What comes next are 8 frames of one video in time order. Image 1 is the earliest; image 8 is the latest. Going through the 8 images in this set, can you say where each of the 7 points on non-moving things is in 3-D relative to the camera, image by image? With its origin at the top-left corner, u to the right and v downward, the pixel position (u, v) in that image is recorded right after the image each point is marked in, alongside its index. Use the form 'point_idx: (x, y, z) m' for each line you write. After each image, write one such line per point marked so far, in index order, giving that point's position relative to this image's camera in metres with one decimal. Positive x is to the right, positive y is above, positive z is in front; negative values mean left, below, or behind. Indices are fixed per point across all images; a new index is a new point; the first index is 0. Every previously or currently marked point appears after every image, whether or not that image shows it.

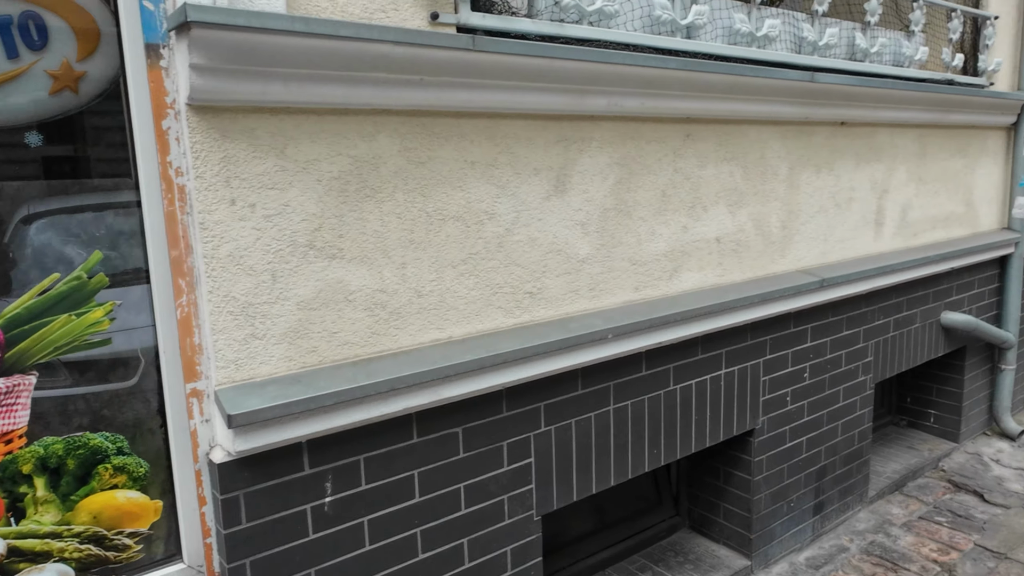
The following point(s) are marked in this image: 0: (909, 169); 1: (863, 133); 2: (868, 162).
0: (+1.7, +0.5, +2.9) m
1: (+1.3, +0.6, +2.6) m
2: (+1.4, +0.5, +2.7) m
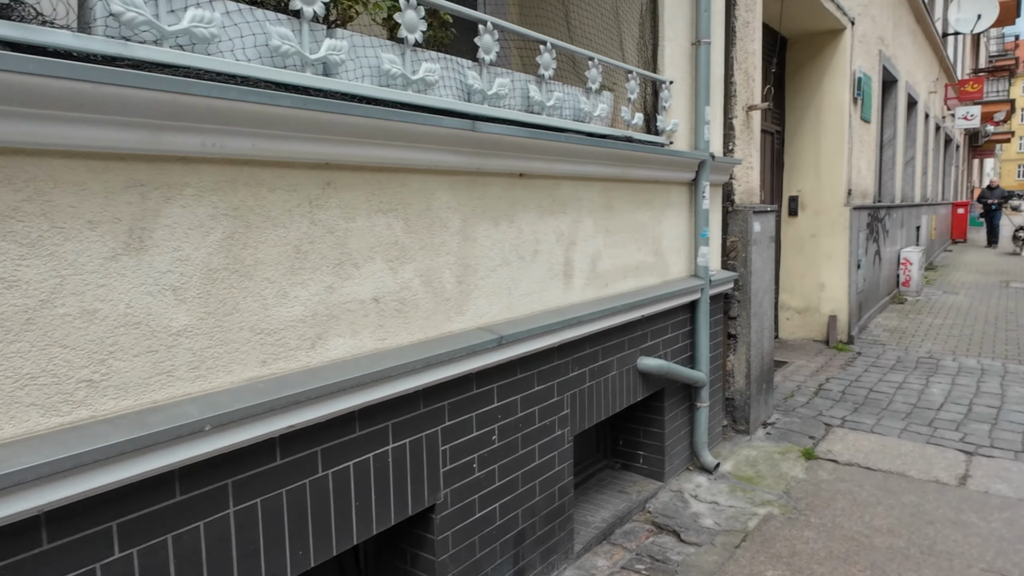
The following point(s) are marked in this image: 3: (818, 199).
0: (+0.4, +0.3, +3.0) m
1: (+0.1, +0.4, +2.6) m
2: (+0.2, +0.3, +2.7) m
3: (+3.2, +0.9, +7.3) m
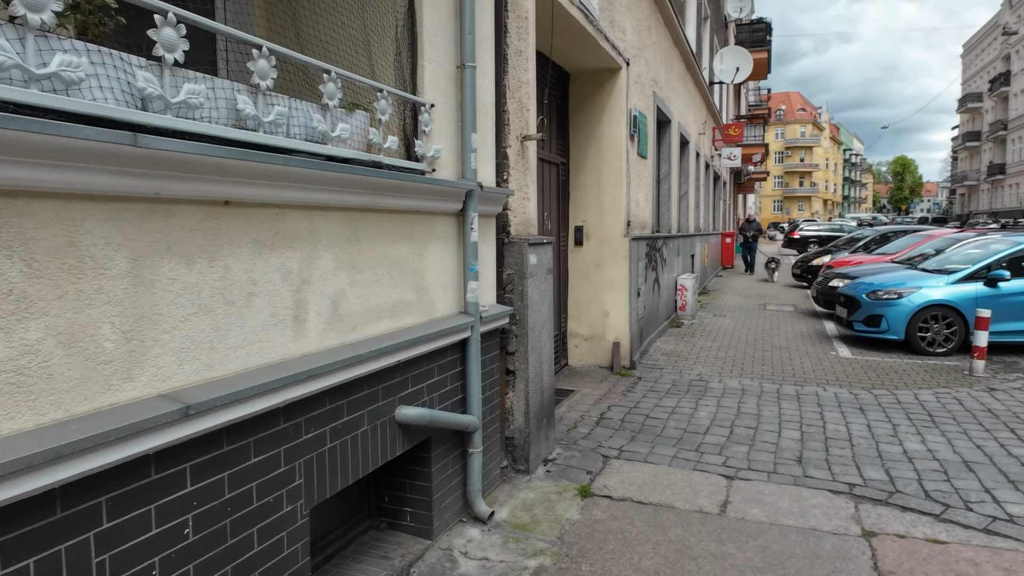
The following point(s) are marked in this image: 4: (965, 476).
0: (-0.7, +0.1, +2.6) m
1: (-0.8, +0.2, +2.2) m
2: (-0.8, +0.1, +2.3) m
3: (+1.0, +0.6, +7.5) m
4: (+2.9, -1.2, +4.4) m
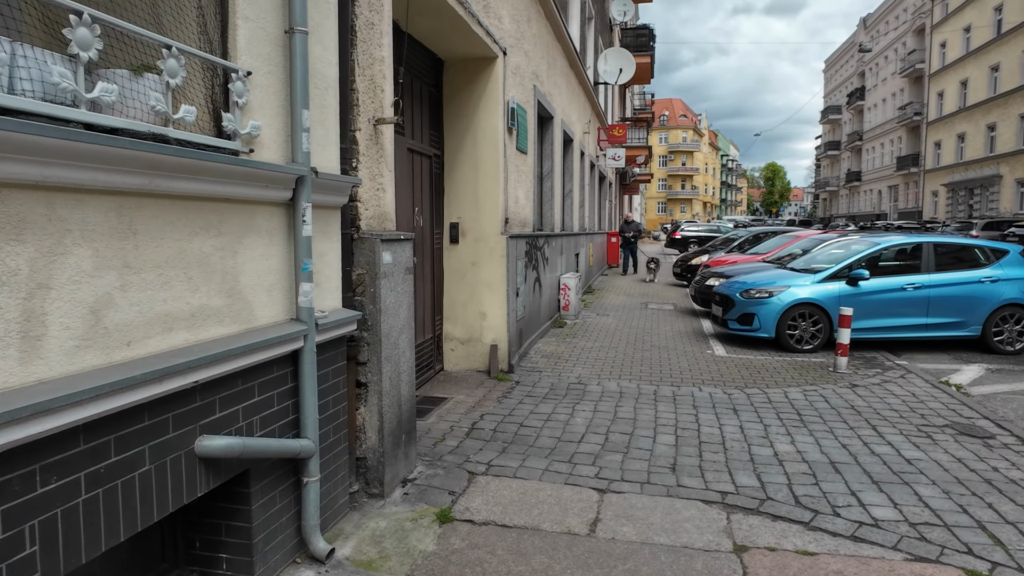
0: (-1.2, +0.1, +2.0) m
1: (-1.3, +0.2, +1.6) m
2: (-1.3, +0.1, +1.7) m
3: (-0.4, +0.6, +7.1) m
4: (+2.0, -1.2, +4.3) m
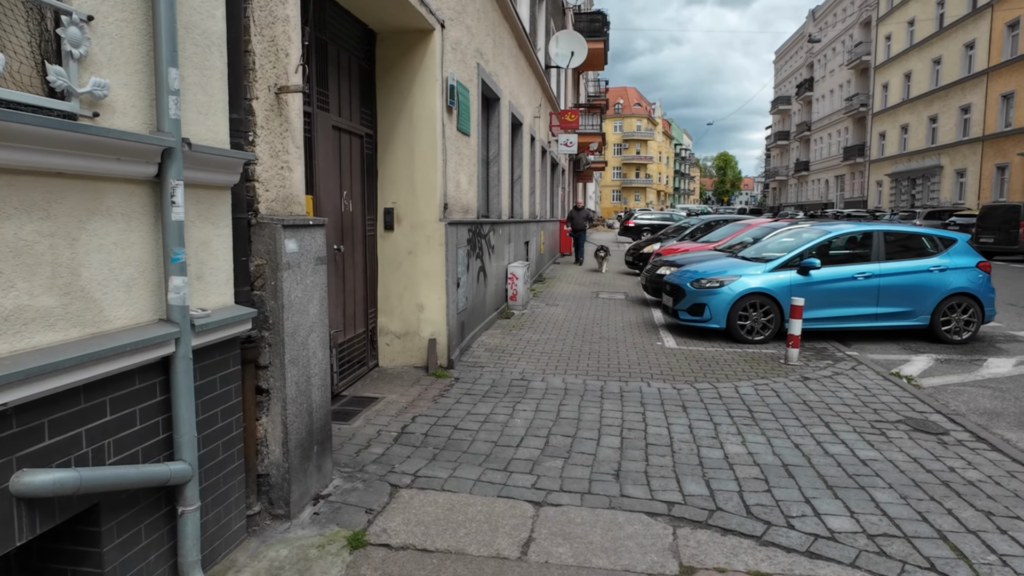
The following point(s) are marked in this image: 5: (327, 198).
0: (-1.5, +0.1, +1.5) m
1: (-1.5, +0.2, +1.1) m
2: (-1.5, +0.1, +1.2) m
3: (-0.9, +0.7, +6.7) m
4: (+1.6, -1.1, +4.0) m
5: (-1.5, +0.7, +5.5) m
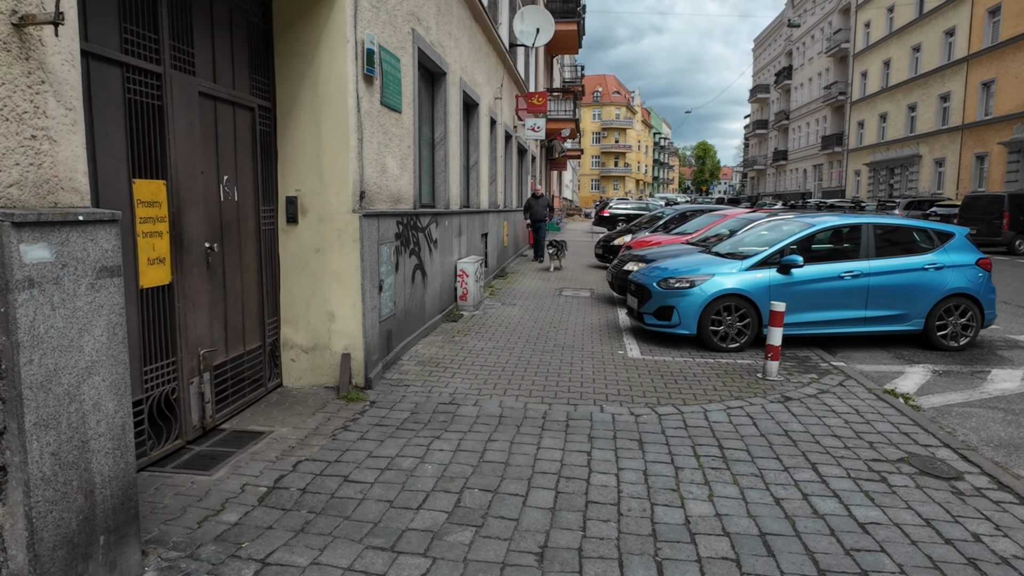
0: (-1.9, 0.0, +0.4) m
1: (-1.9, +0.1, 0.0) m
2: (-1.9, 0.0, 0.0) m
3: (-1.5, +0.7, +5.5) m
4: (+1.1, -1.2, +3.0) m
5: (-2.0, +0.7, +4.4) m
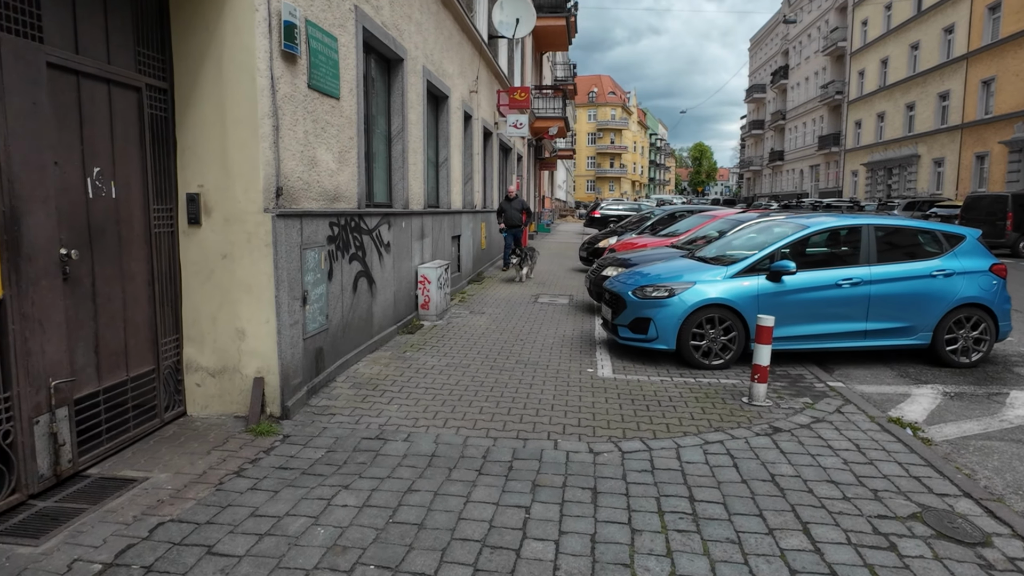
0: (-2.3, -0.1, -0.5) m
1: (-2.3, 0.0, -0.9) m
2: (-2.3, -0.1, -0.8) m
3: (-1.9, +0.6, +4.7) m
4: (+0.7, -1.3, +2.2) m
5: (-2.4, +0.6, +3.5) m
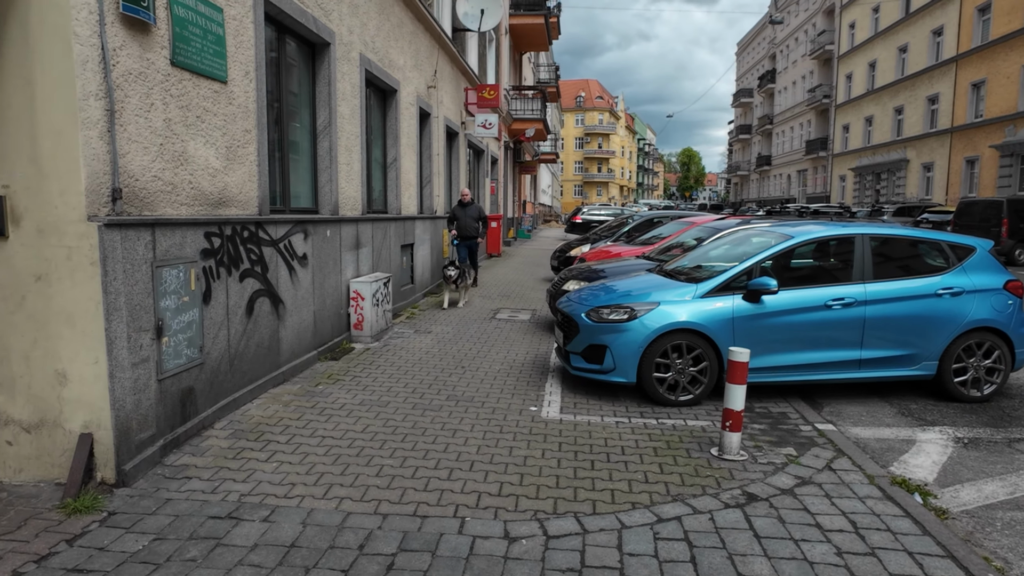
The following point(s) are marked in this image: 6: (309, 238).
0: (-2.7, -0.2, -1.5) m
1: (-2.8, -0.1, -2.0) m
2: (-2.8, -0.2, -1.9) m
3: (-2.5, +0.4, +3.6) m
4: (+0.2, -1.4, +1.1) m
5: (-2.9, +0.4, +2.4) m
6: (-1.9, +0.5, +6.5) m
